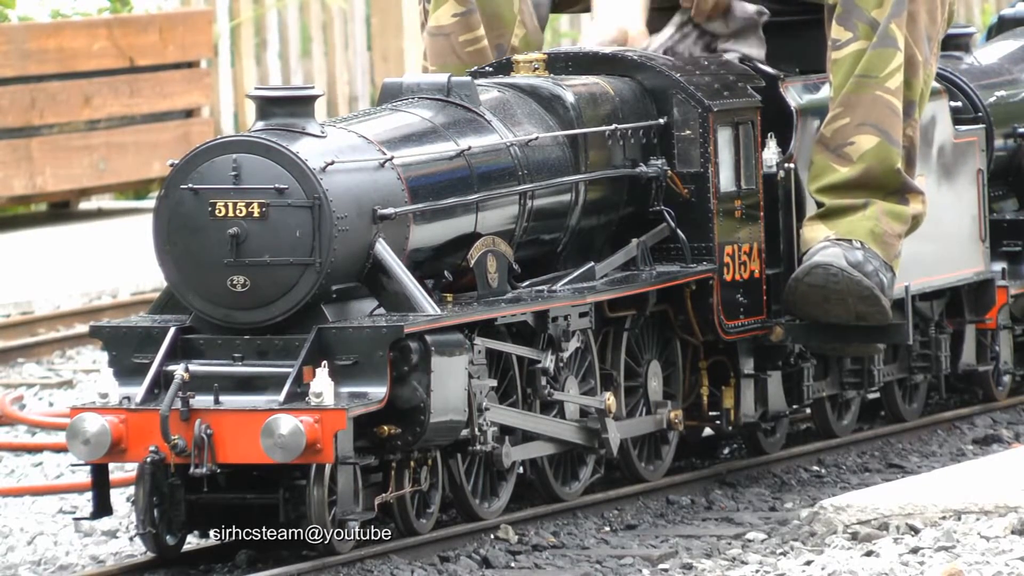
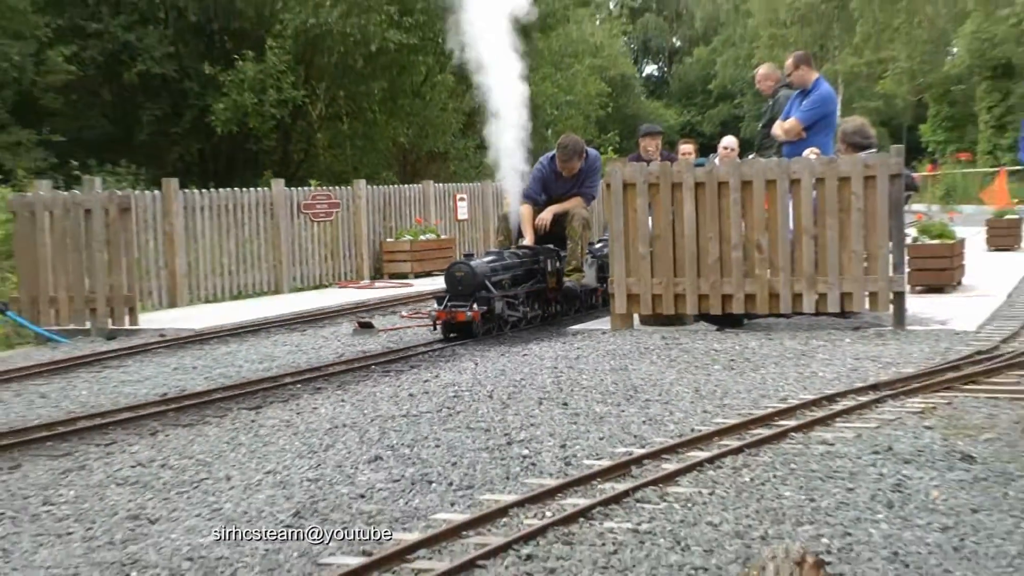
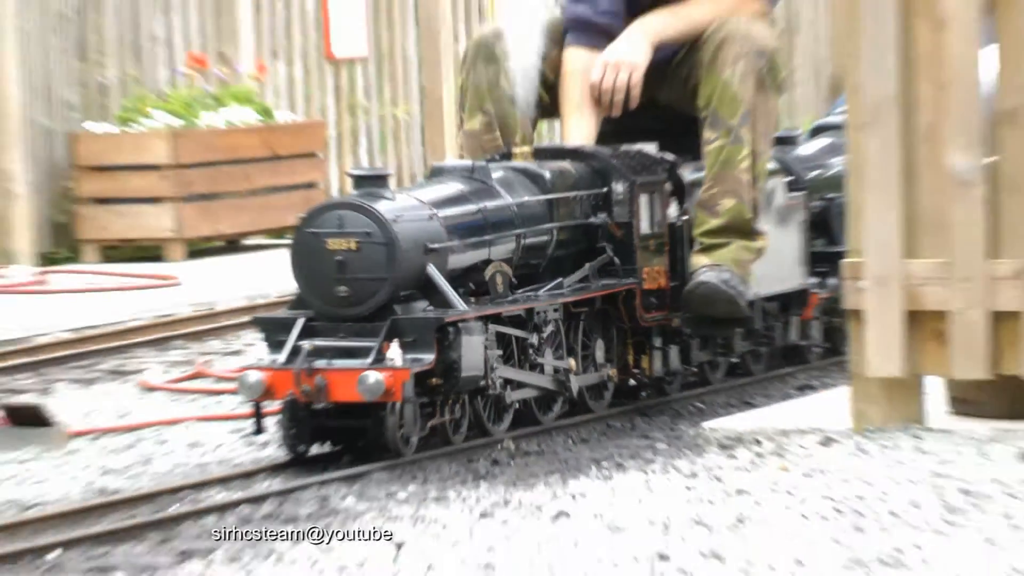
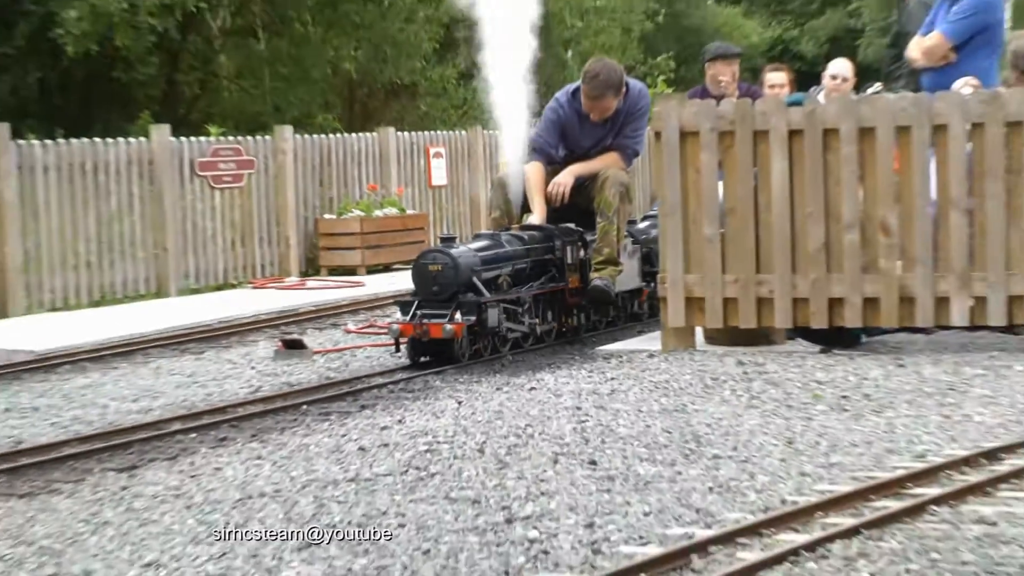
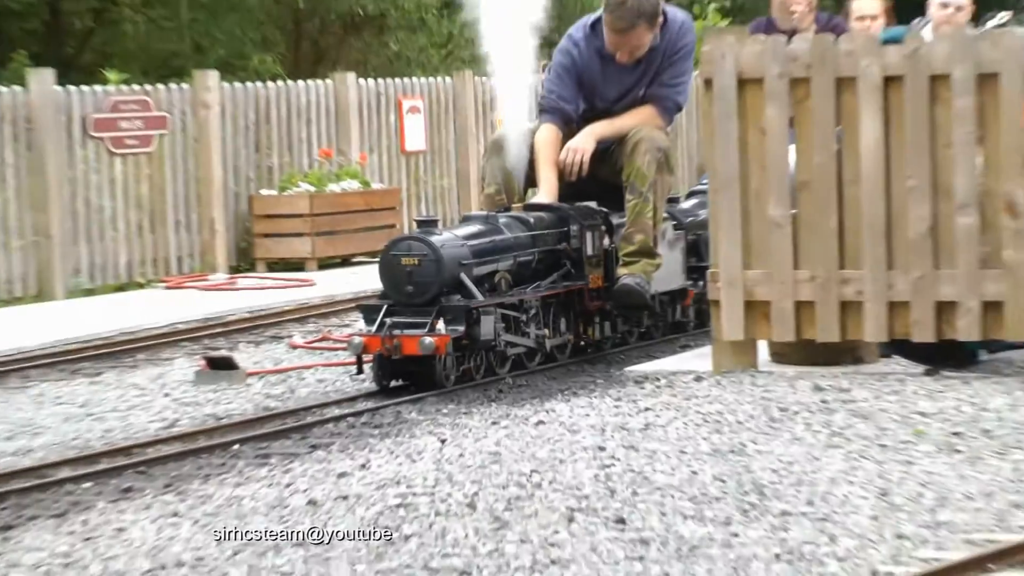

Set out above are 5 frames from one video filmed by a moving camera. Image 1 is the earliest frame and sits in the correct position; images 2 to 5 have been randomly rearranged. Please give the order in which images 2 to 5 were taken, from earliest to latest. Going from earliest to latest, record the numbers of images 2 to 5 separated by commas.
3, 5, 4, 2
